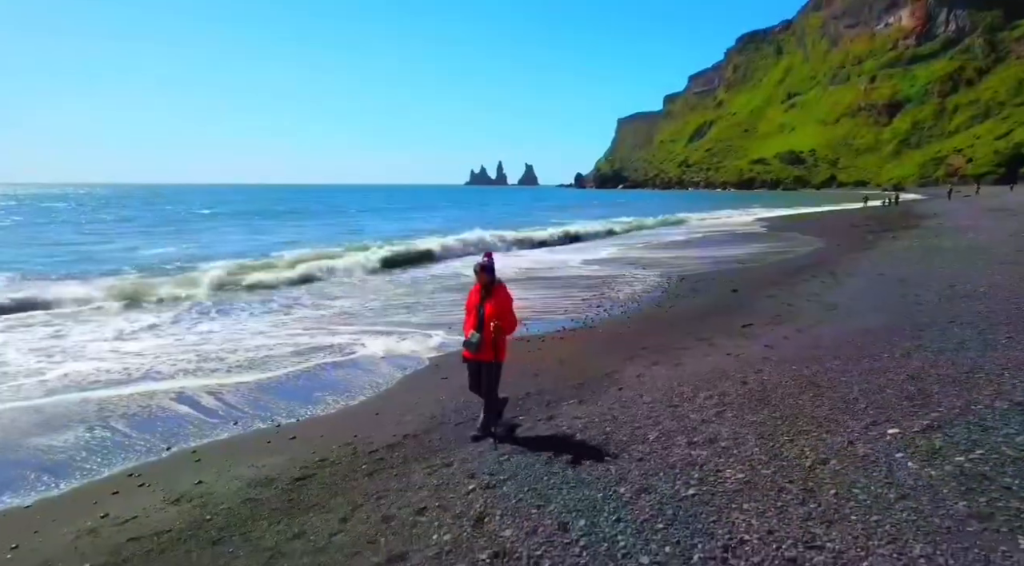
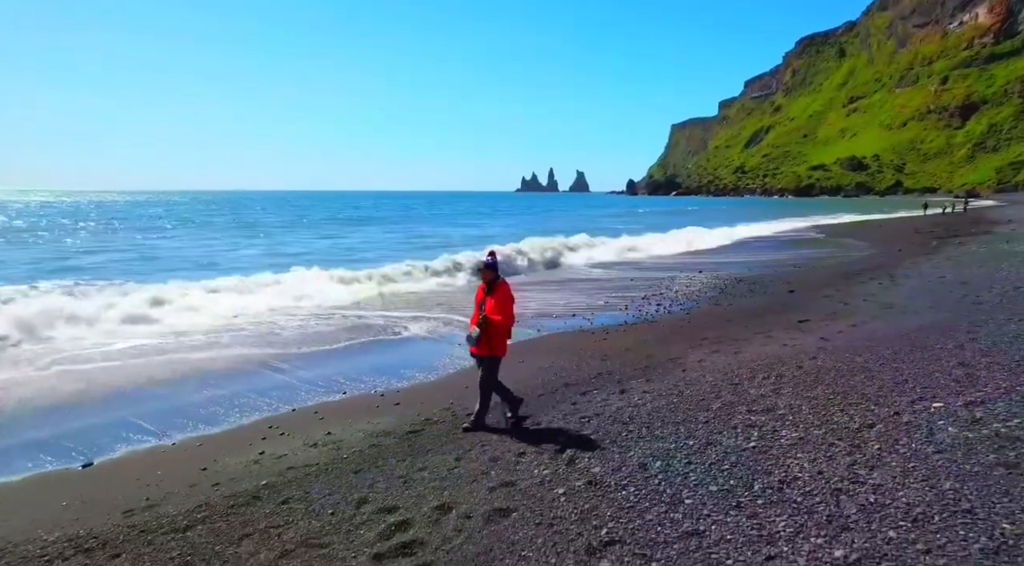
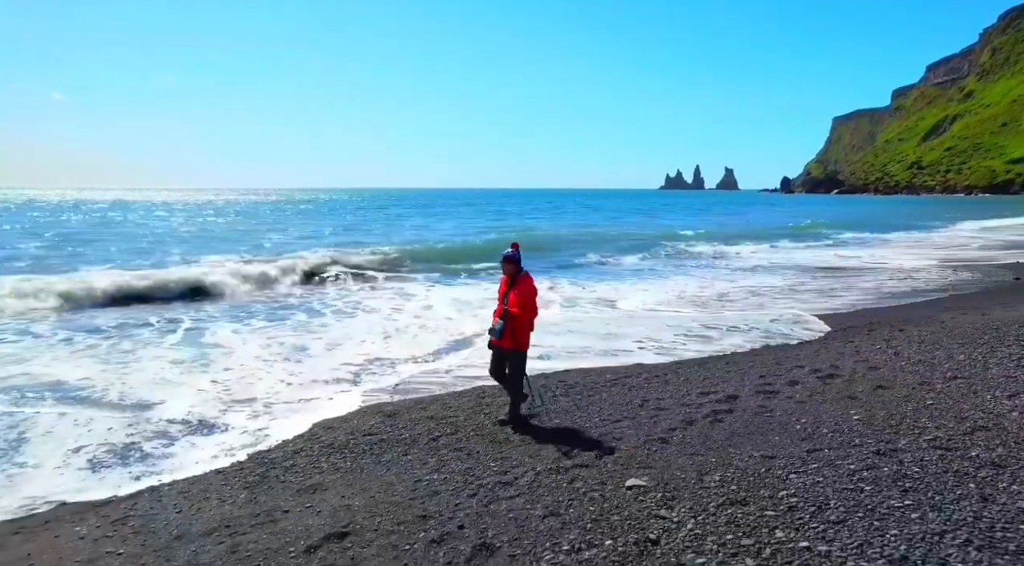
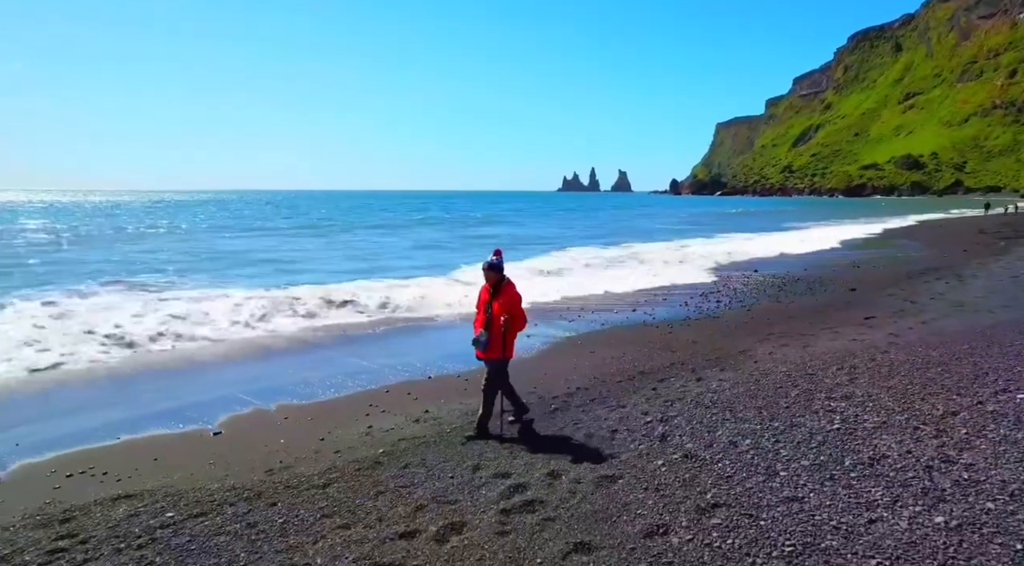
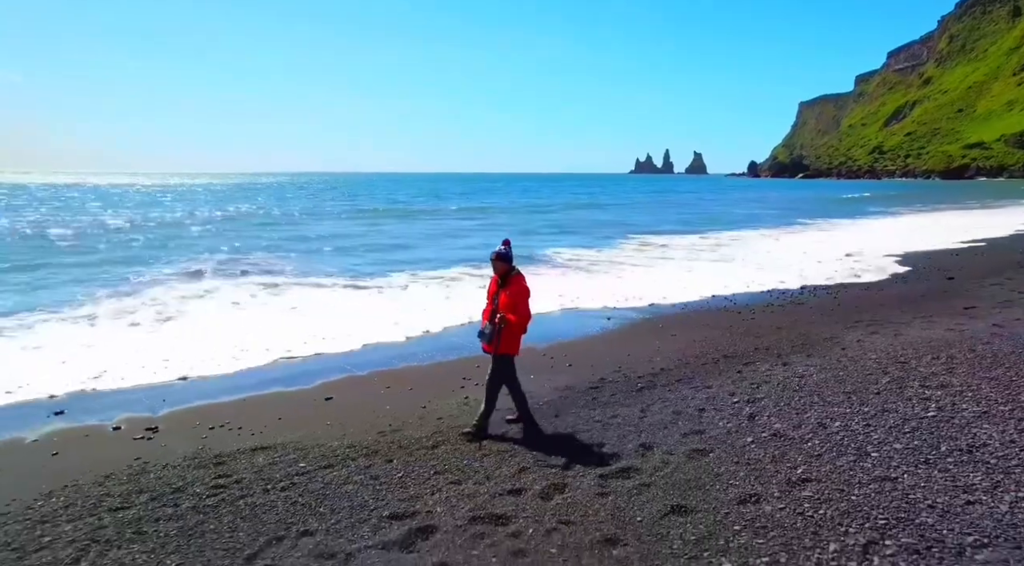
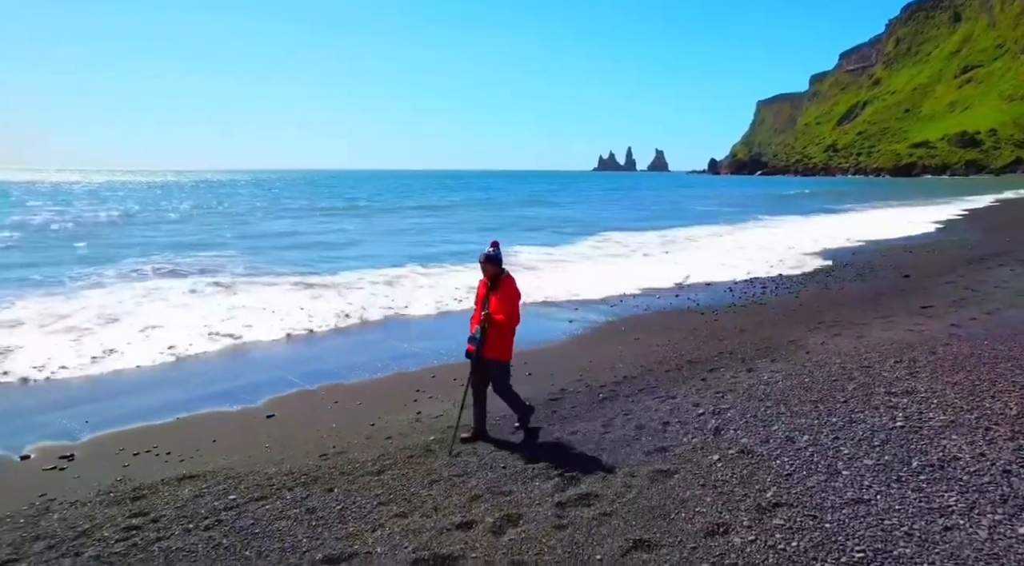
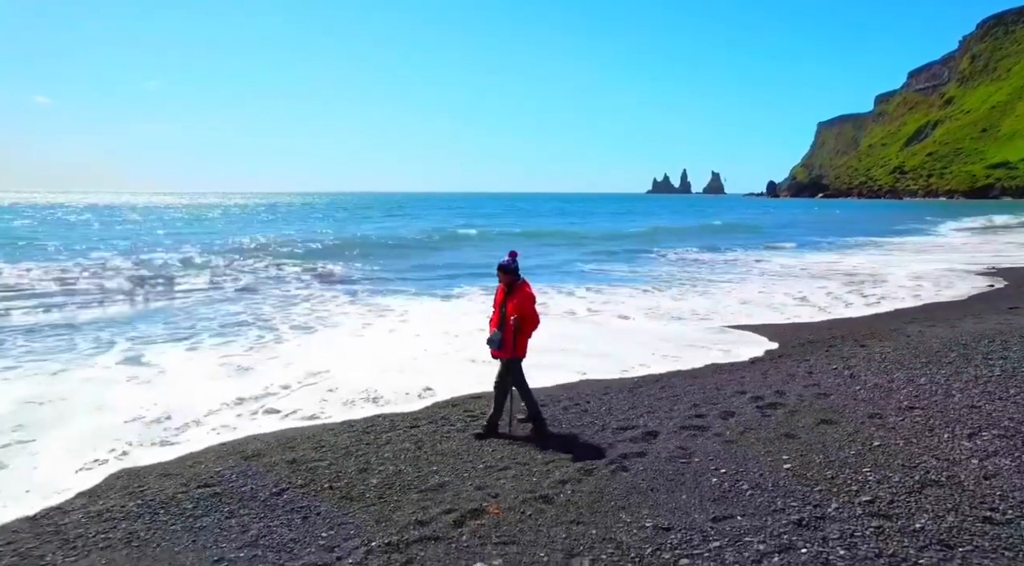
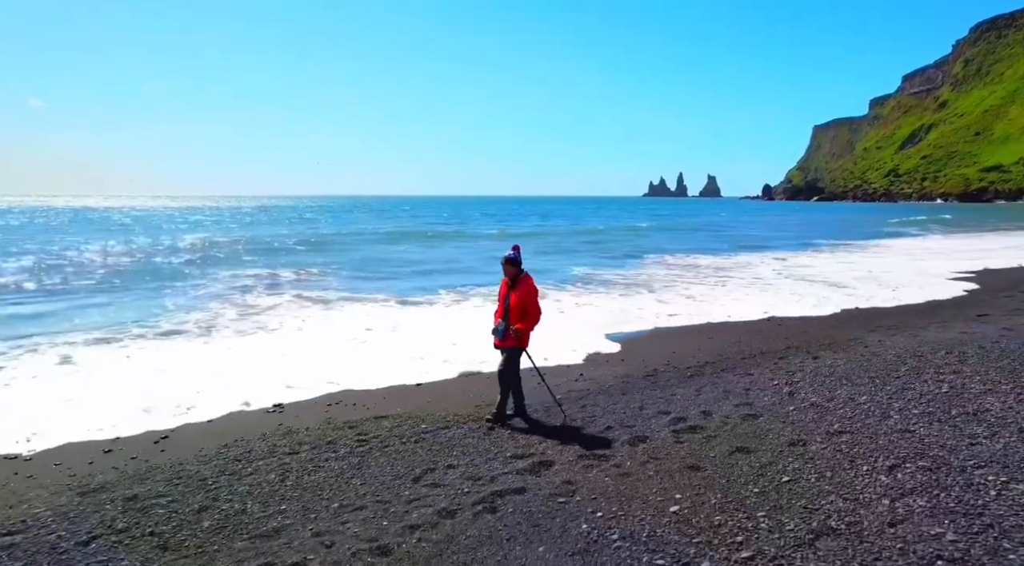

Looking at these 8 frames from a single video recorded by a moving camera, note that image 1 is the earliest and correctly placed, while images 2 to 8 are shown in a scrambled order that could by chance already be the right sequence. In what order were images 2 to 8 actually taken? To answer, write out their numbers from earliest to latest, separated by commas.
2, 4, 6, 5, 8, 7, 3
